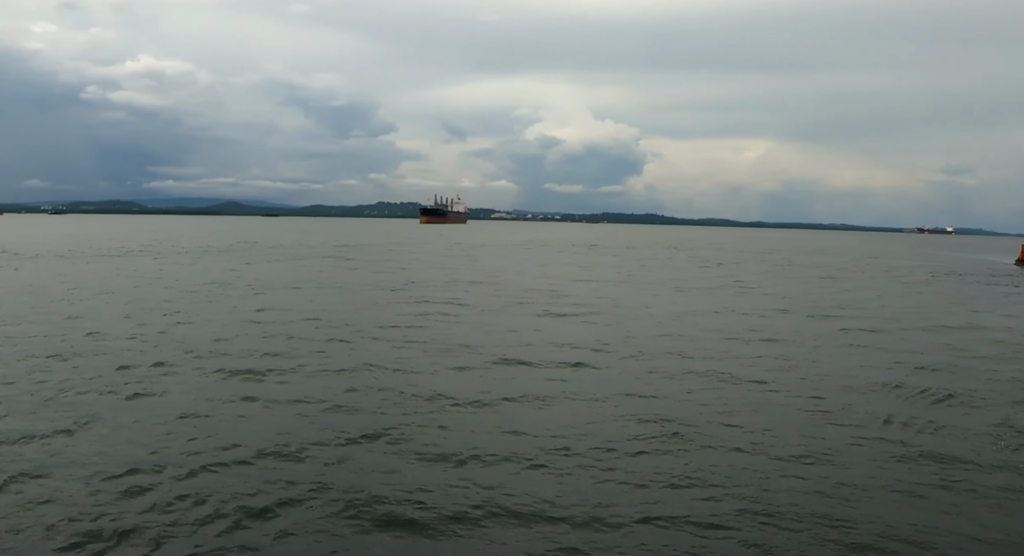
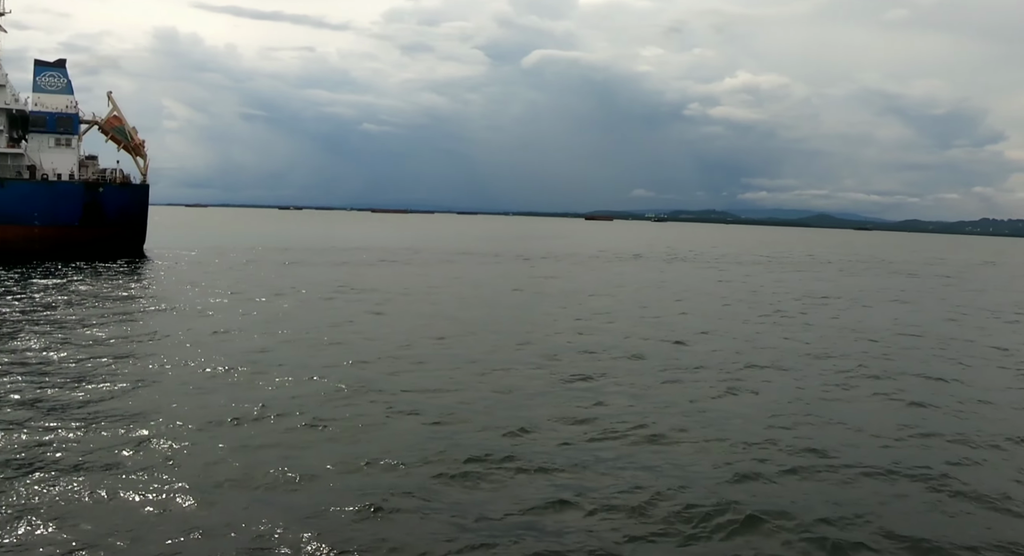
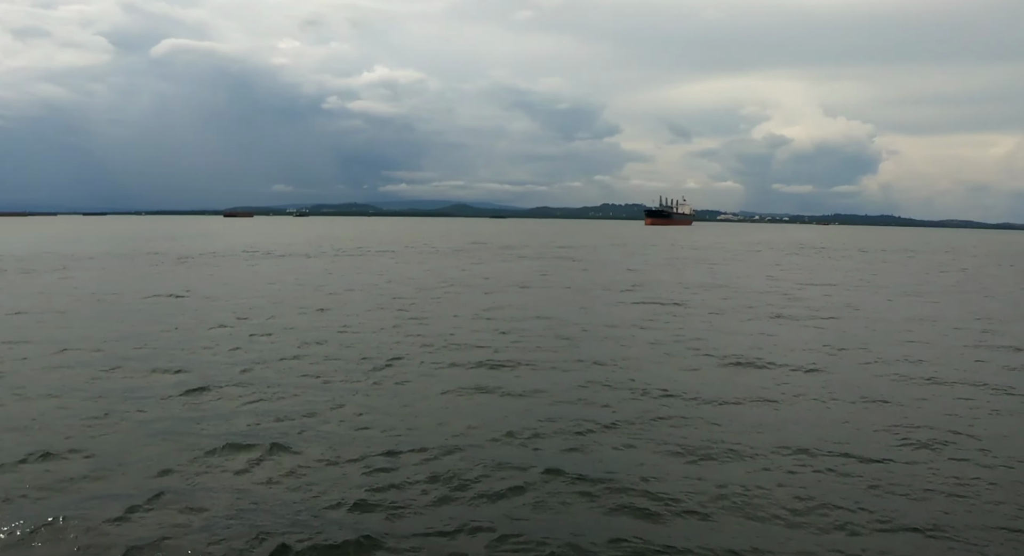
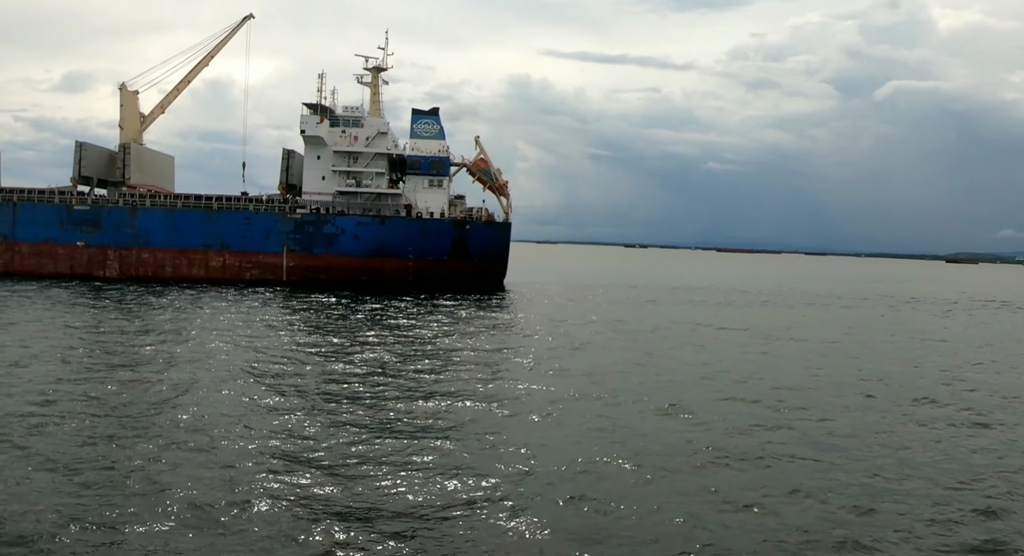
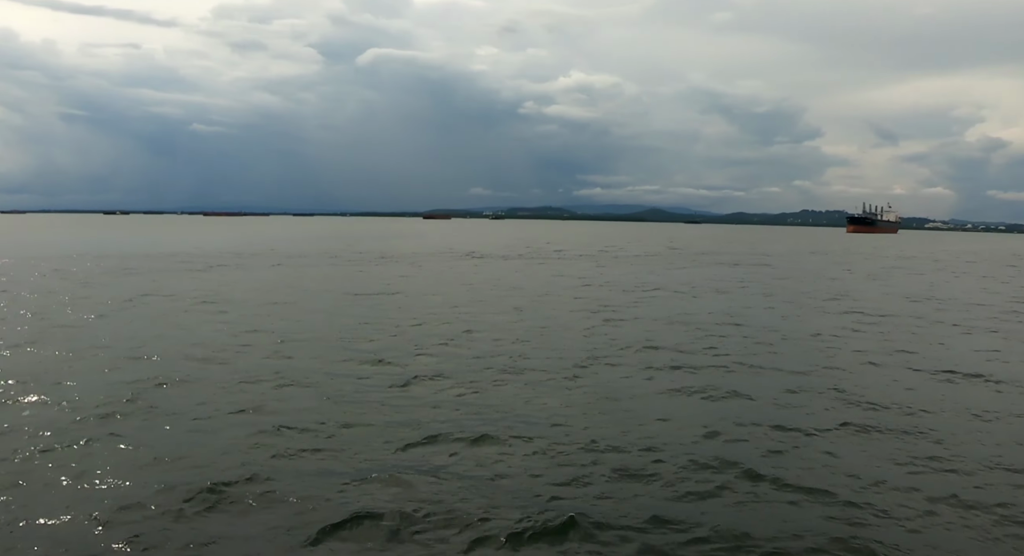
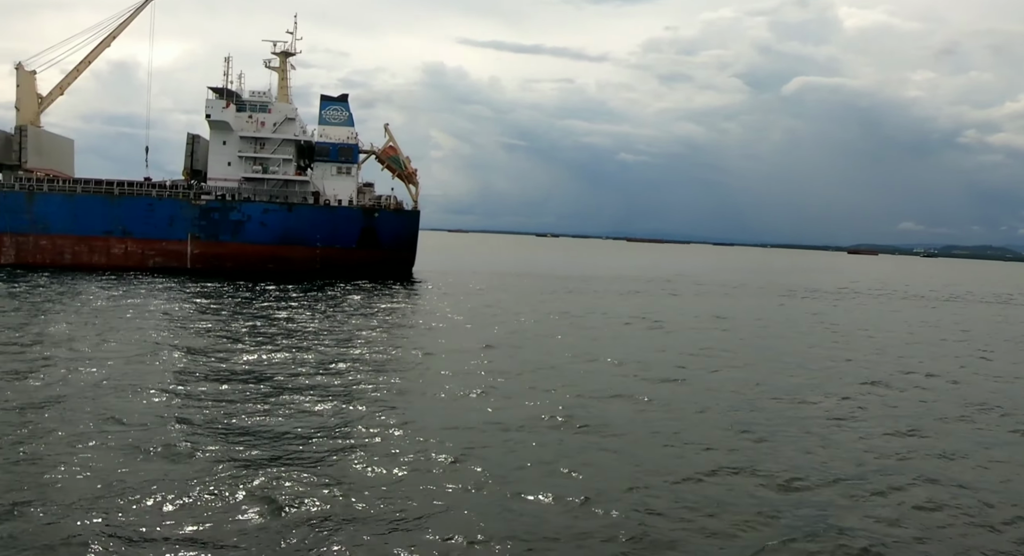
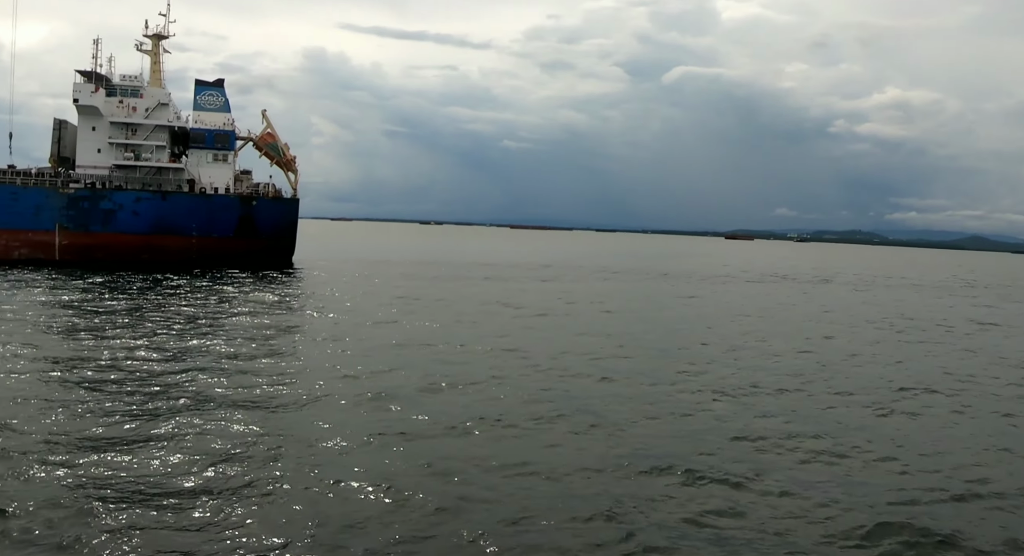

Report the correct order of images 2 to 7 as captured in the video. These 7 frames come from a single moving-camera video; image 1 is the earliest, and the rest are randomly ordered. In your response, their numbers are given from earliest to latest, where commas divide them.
3, 5, 2, 7, 6, 4
